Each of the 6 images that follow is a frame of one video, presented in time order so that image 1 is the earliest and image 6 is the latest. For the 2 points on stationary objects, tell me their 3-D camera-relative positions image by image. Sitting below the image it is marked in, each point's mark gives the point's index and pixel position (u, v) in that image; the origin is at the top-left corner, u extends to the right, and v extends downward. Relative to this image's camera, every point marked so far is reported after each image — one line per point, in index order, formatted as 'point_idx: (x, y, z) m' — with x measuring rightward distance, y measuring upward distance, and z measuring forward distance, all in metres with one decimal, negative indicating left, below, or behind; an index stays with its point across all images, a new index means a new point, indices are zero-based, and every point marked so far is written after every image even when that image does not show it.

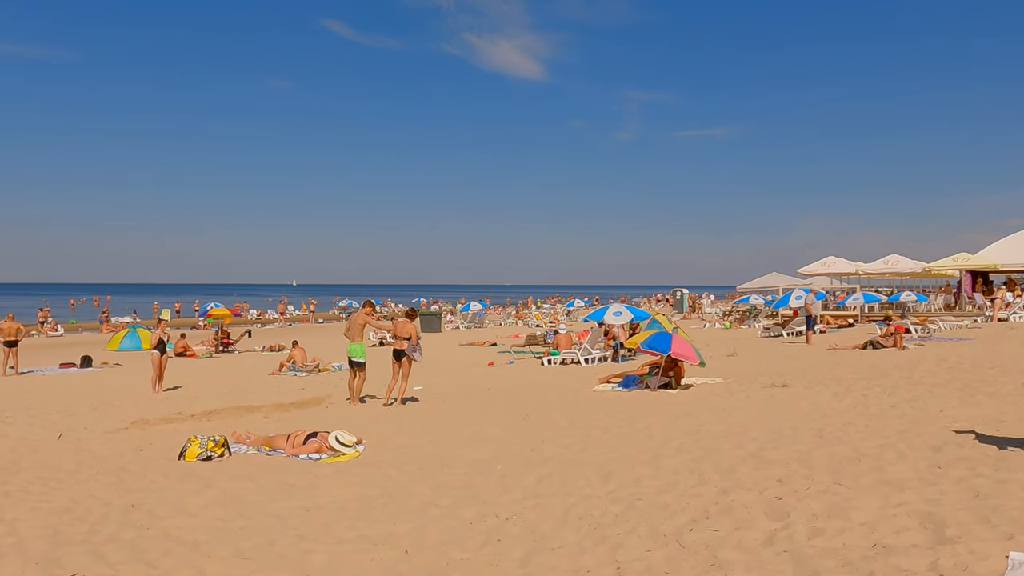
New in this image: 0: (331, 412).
0: (-2.2, -1.5, +9.5) m
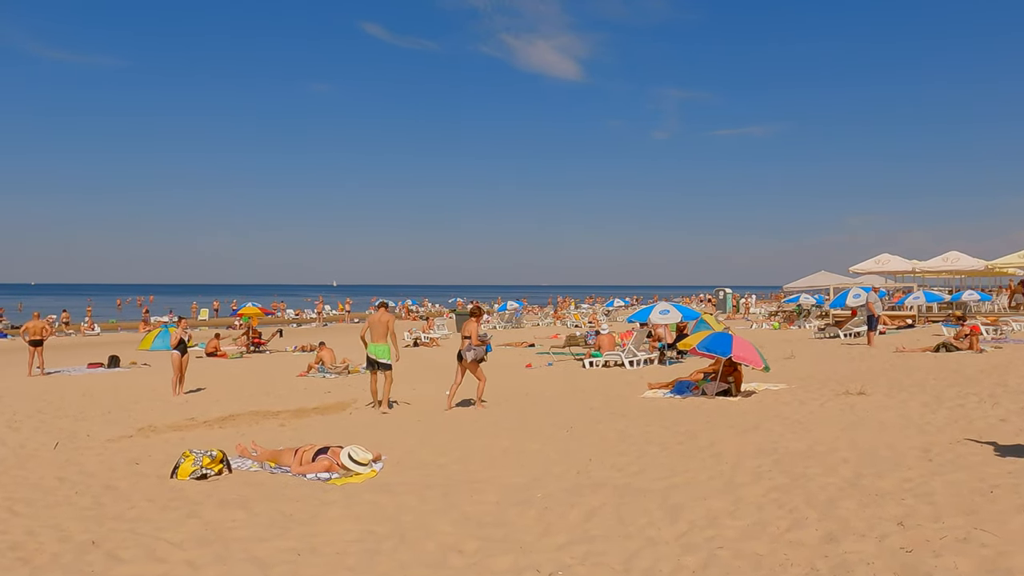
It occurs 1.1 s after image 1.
0: (-1.8, -1.5, +8.7) m
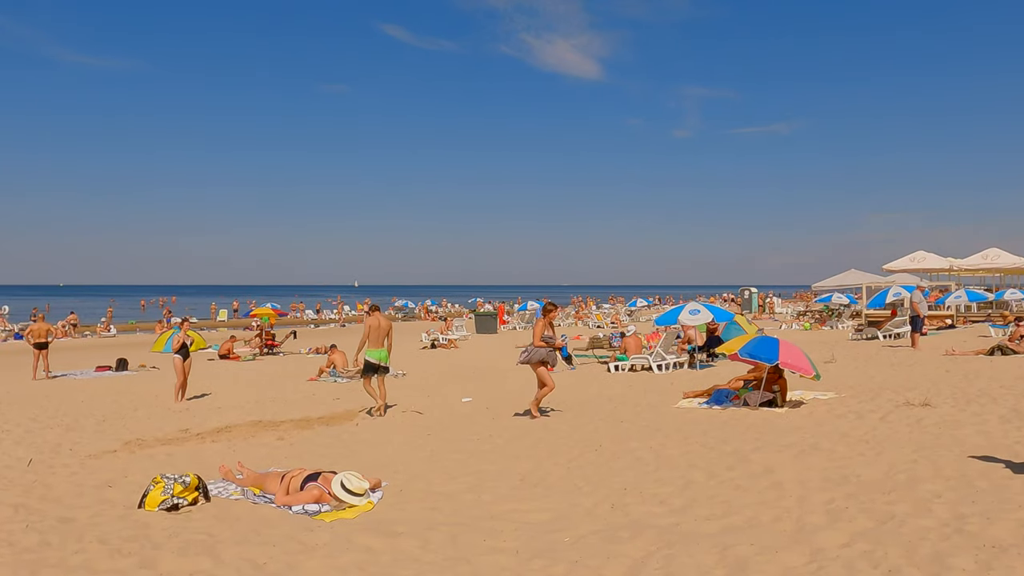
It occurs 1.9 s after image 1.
0: (-1.6, -1.5, +7.9) m
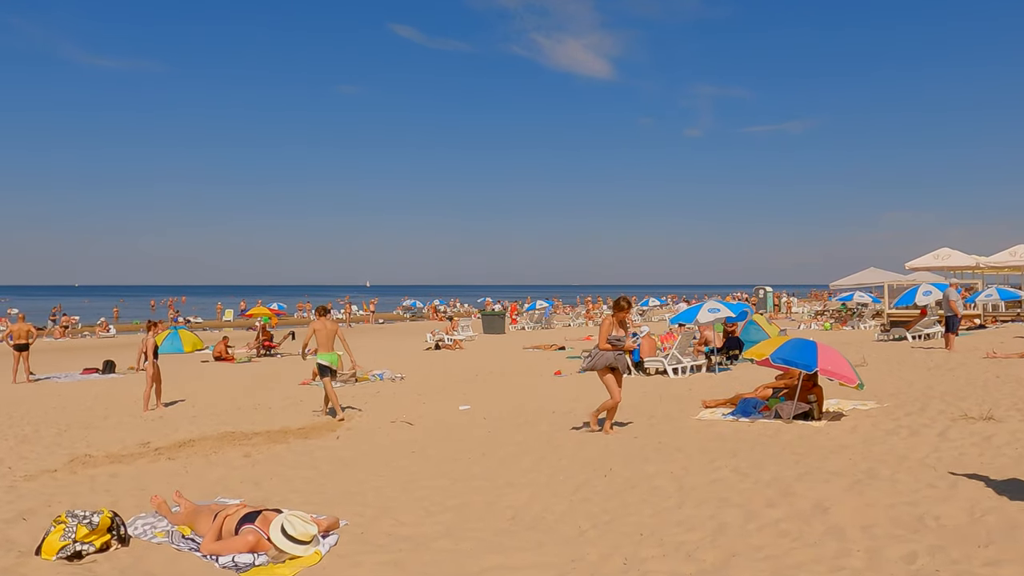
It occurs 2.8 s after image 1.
0: (-1.6, -1.4, +6.9) m
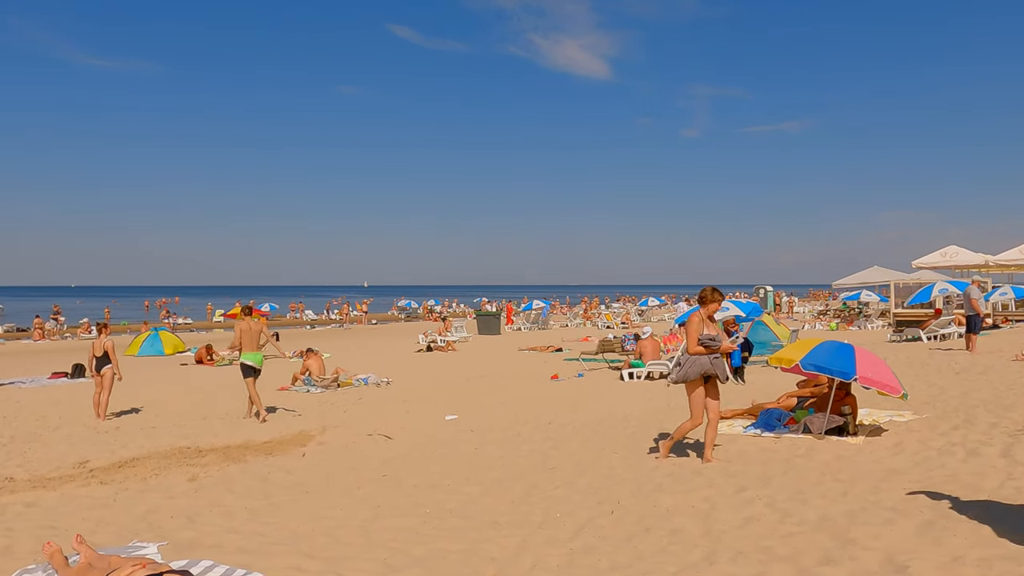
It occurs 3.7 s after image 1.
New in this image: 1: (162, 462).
0: (-1.7, -1.4, +6.0) m
1: (-3.0, -1.5, +6.6) m
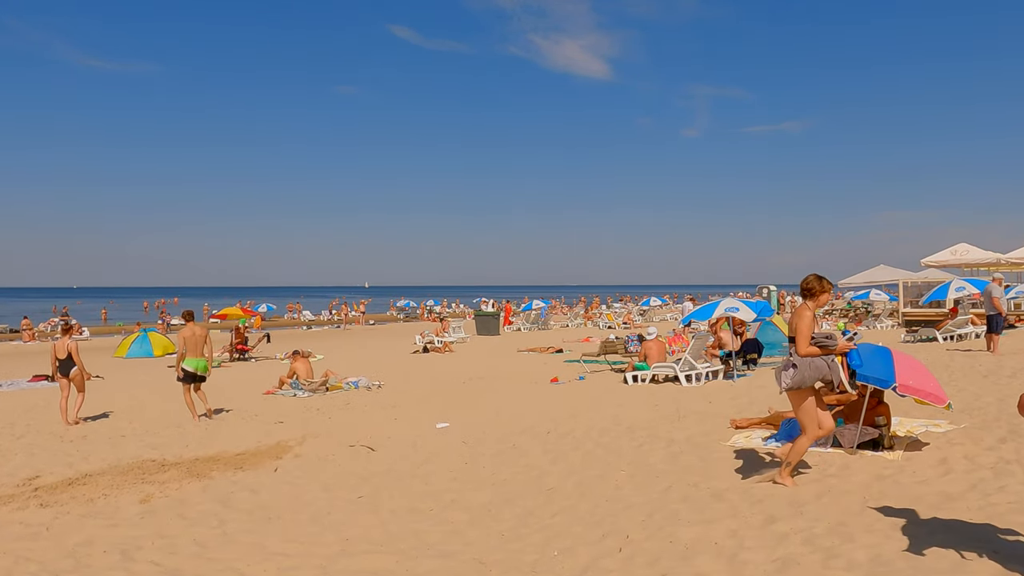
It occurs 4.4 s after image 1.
0: (-1.7, -1.4, +5.3) m
1: (-3.1, -1.5, +5.9) m
